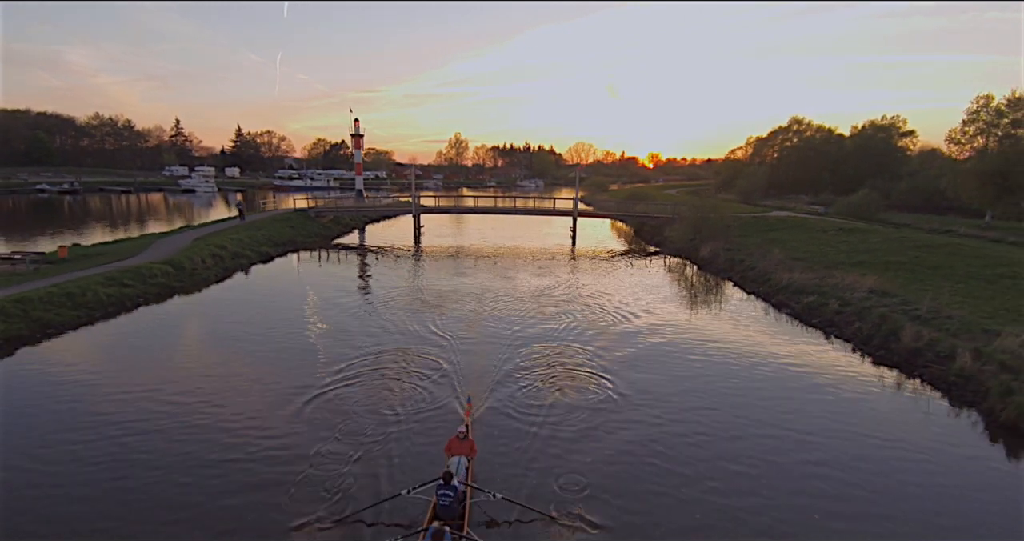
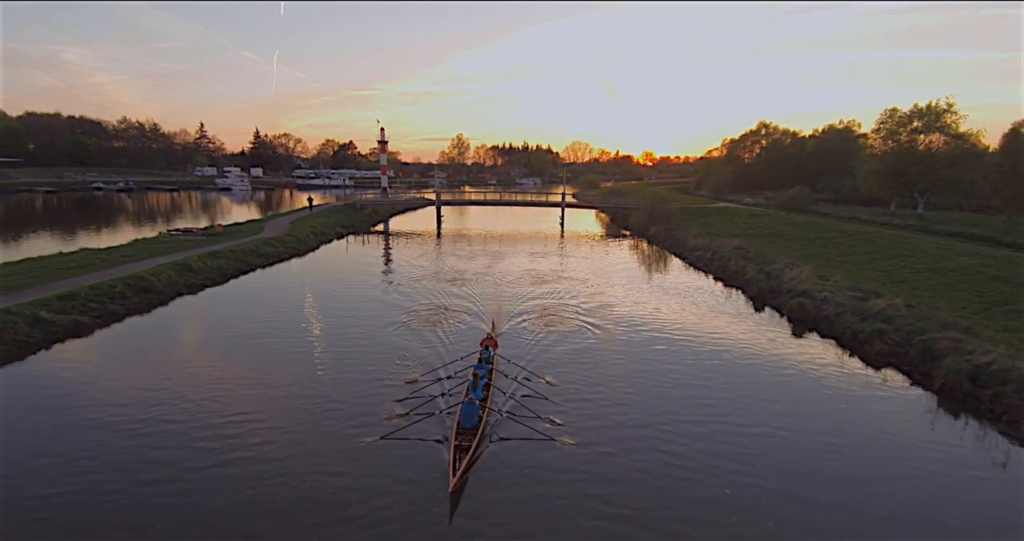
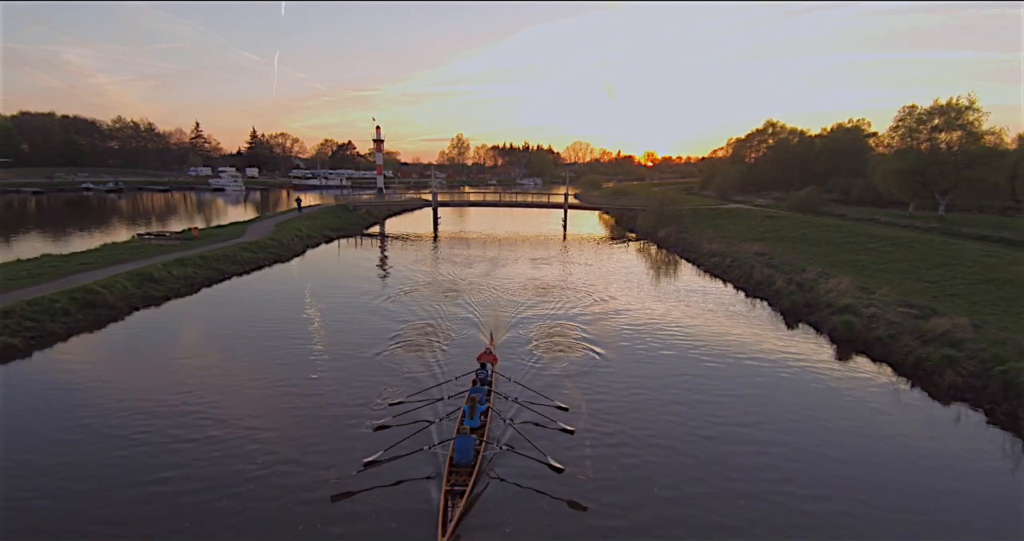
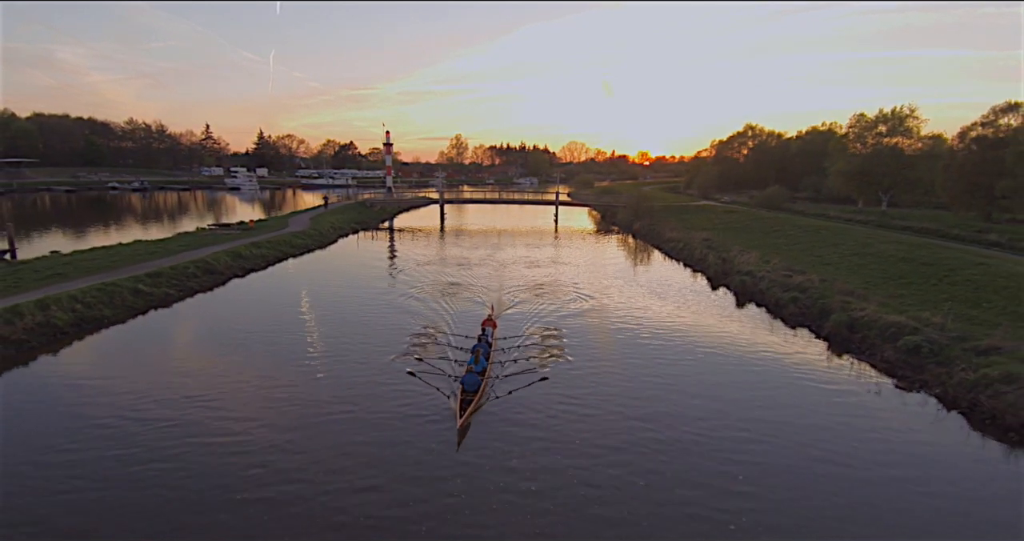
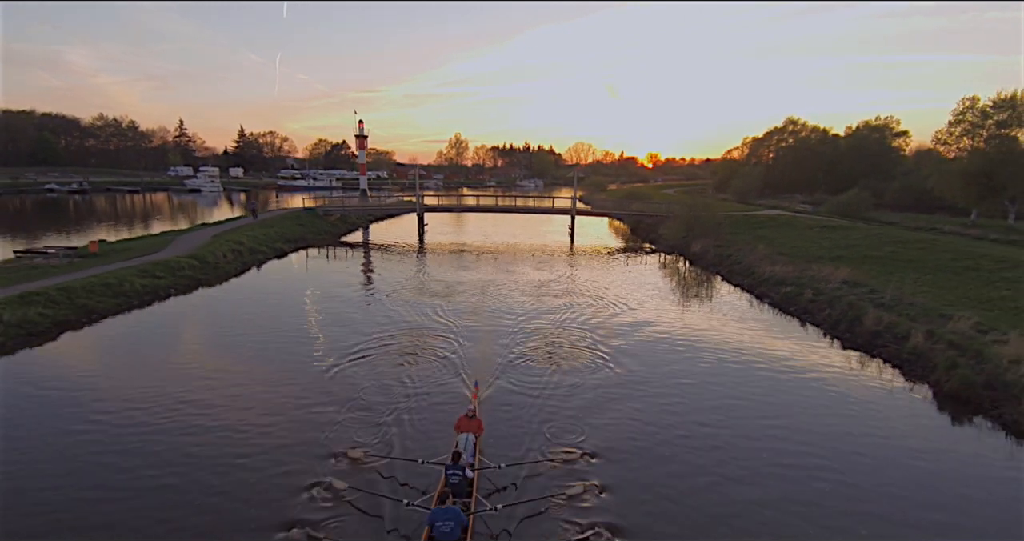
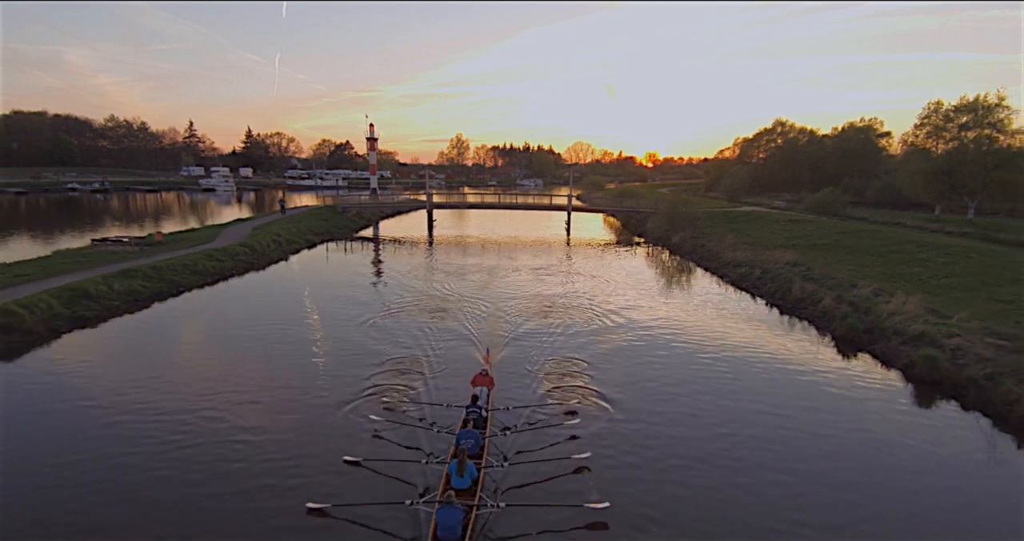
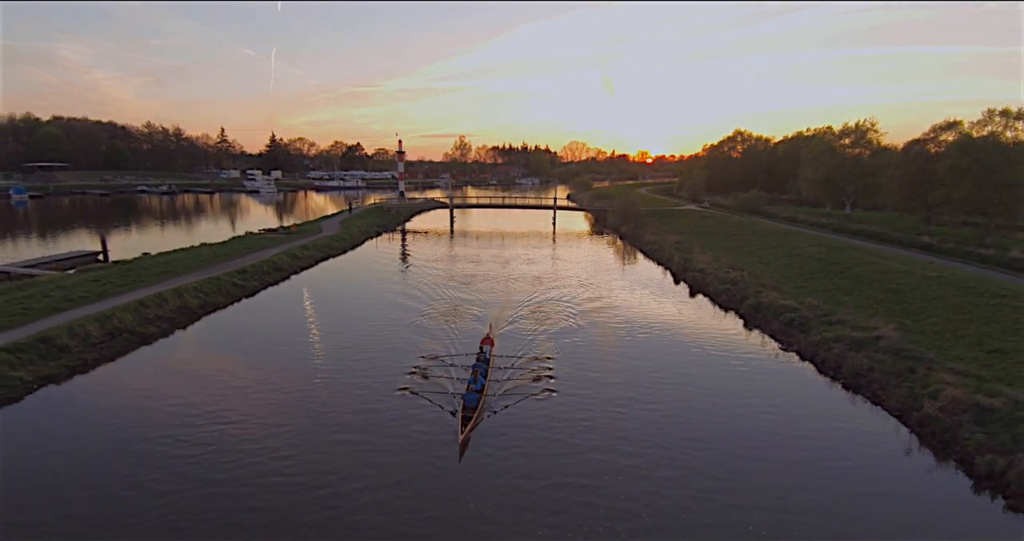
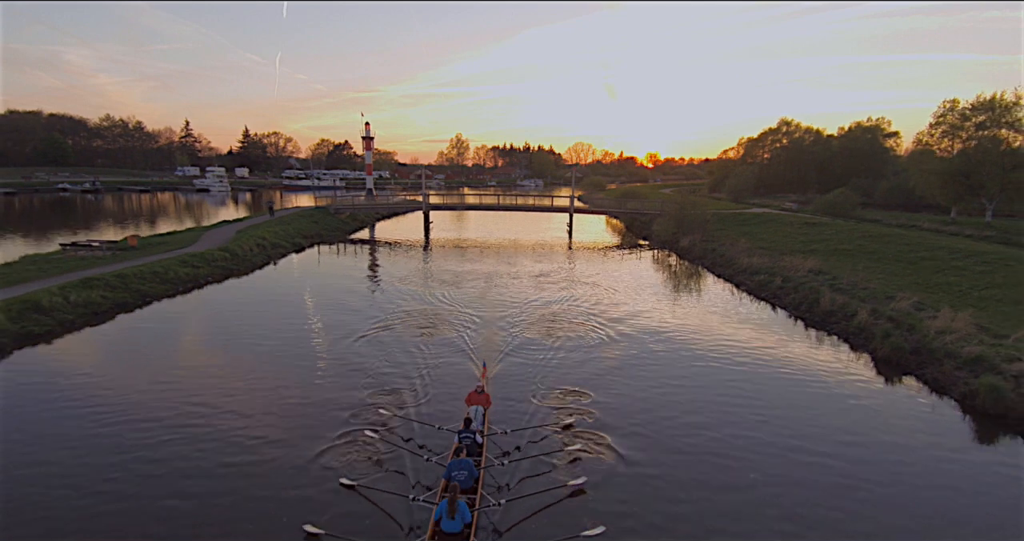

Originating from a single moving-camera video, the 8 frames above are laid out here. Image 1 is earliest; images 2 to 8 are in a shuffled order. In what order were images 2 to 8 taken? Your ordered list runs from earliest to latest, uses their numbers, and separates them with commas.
5, 8, 6, 3, 2, 4, 7
